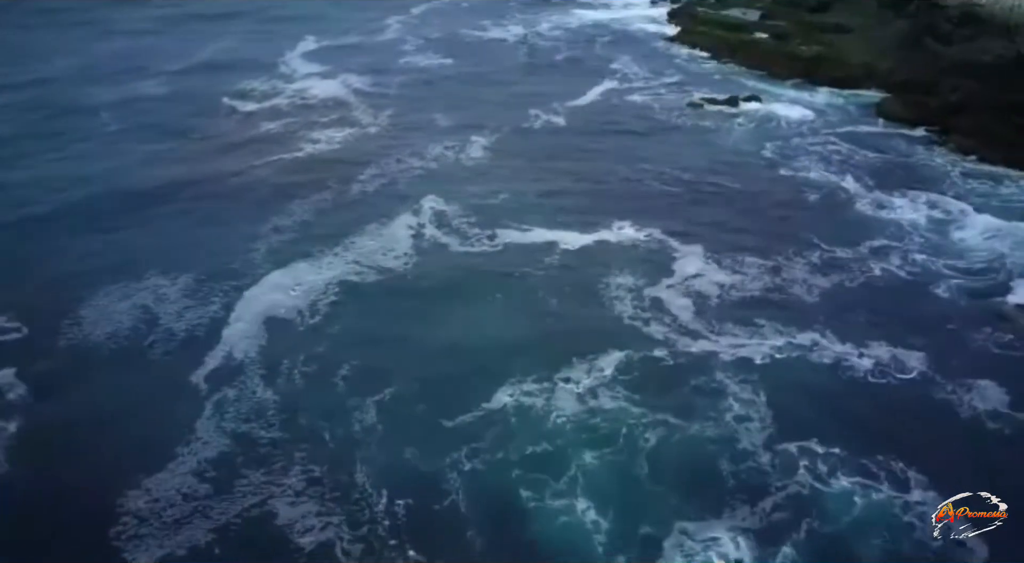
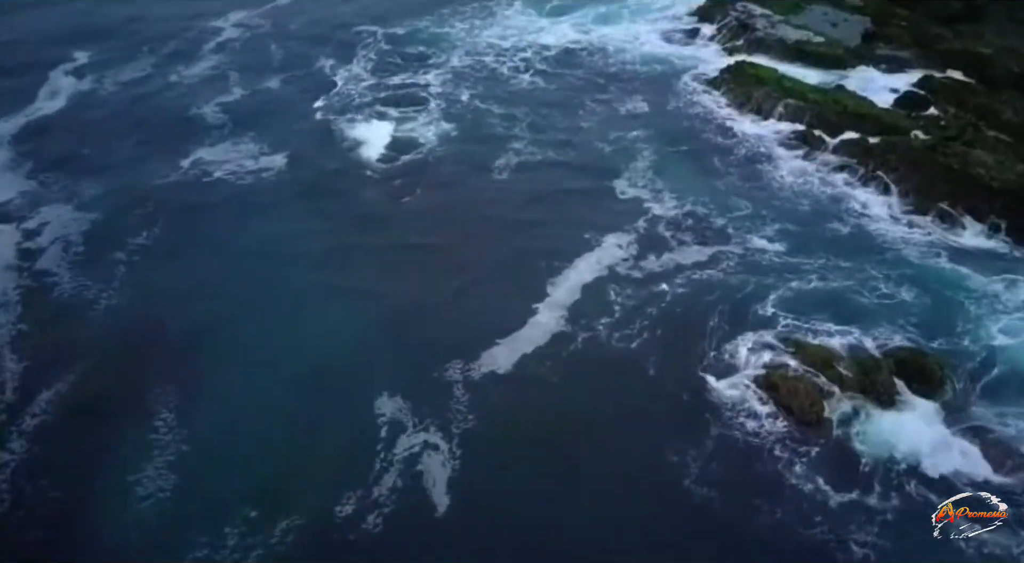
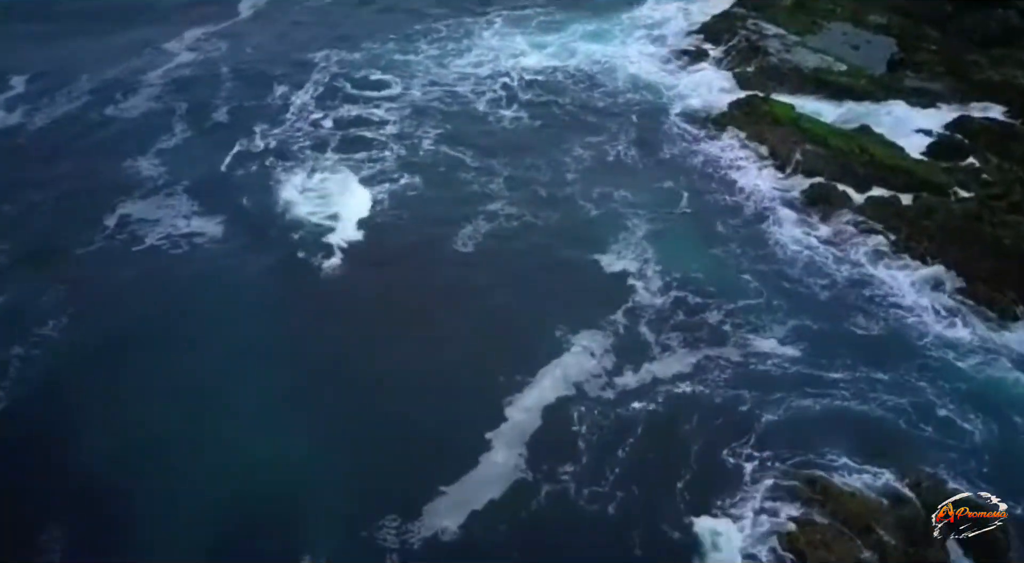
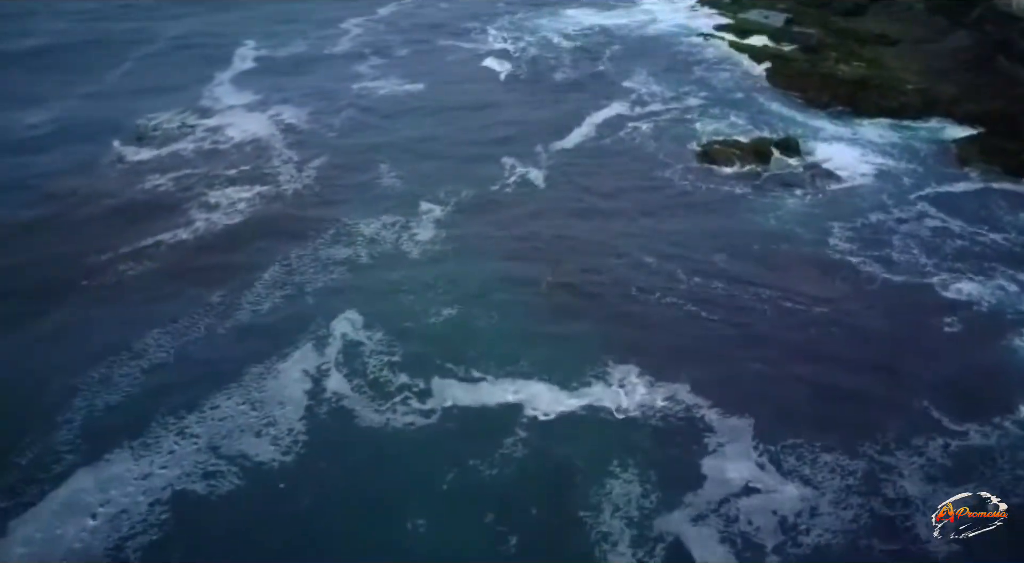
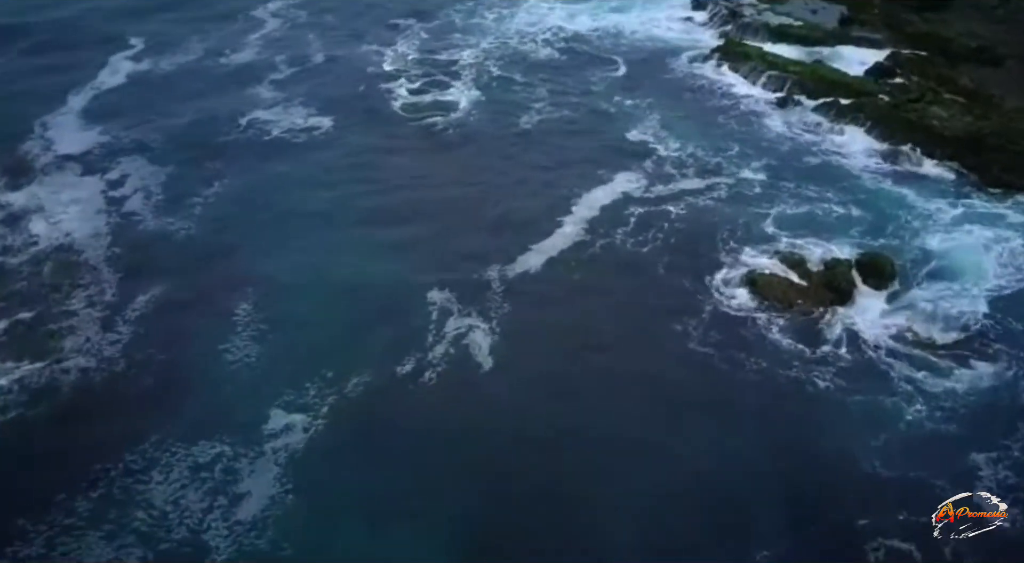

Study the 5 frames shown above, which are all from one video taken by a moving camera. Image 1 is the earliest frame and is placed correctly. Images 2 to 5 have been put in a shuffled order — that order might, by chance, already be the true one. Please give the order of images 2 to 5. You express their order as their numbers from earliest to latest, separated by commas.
4, 5, 2, 3
